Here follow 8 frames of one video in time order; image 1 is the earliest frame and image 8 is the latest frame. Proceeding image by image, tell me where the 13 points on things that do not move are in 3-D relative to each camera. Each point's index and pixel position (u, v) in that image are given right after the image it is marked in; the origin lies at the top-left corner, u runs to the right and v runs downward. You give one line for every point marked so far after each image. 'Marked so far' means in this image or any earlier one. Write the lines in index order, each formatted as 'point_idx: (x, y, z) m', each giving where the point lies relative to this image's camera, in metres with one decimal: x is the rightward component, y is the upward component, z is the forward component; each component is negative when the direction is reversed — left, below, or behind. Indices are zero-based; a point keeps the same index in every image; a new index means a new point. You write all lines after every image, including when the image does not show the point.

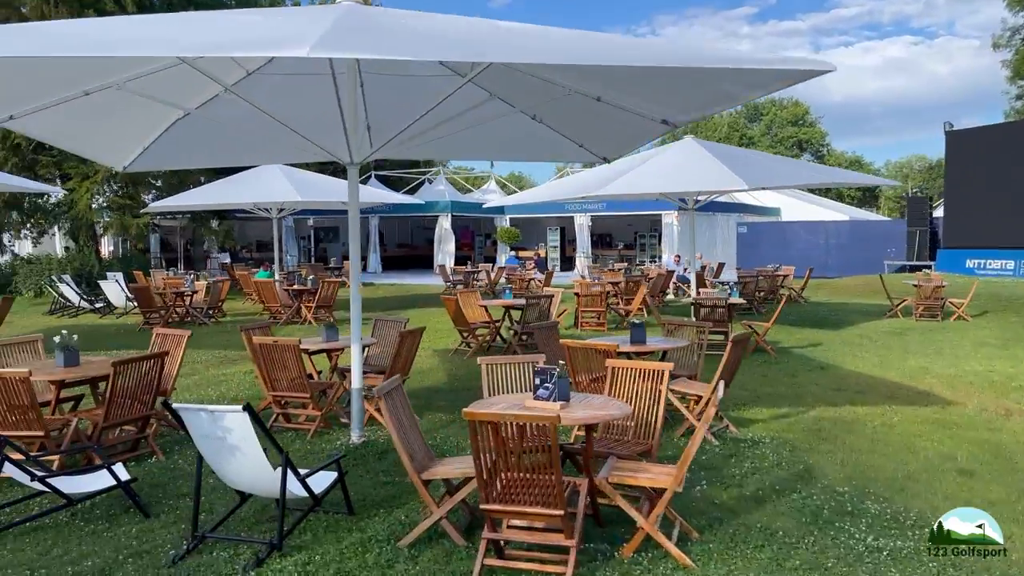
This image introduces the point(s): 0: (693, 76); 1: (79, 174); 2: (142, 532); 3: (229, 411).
0: (+1.0, +1.2, +4.6) m
1: (-10.7, +2.8, +19.9) m
2: (-2.0, -1.3, +4.4) m
3: (-1.4, -0.6, +3.9) m
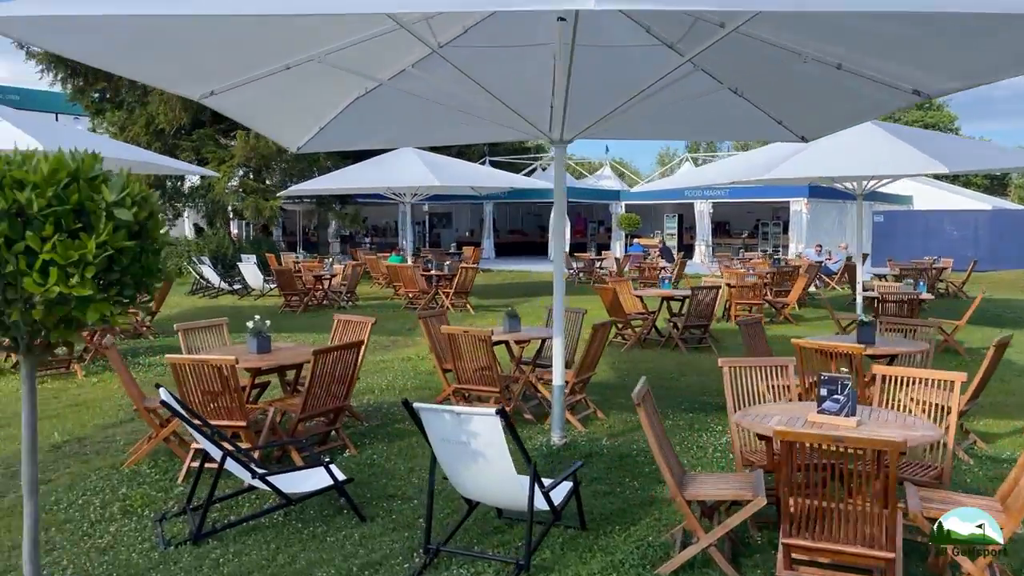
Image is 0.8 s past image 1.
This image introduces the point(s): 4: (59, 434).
0: (+2.3, +1.2, +3.8) m
1: (-7.5, +3.3, +20.4) m
2: (-0.7, -1.3, +4.0) m
3: (-0.2, -0.5, +3.5) m
4: (-3.4, -1.1, +5.9) m
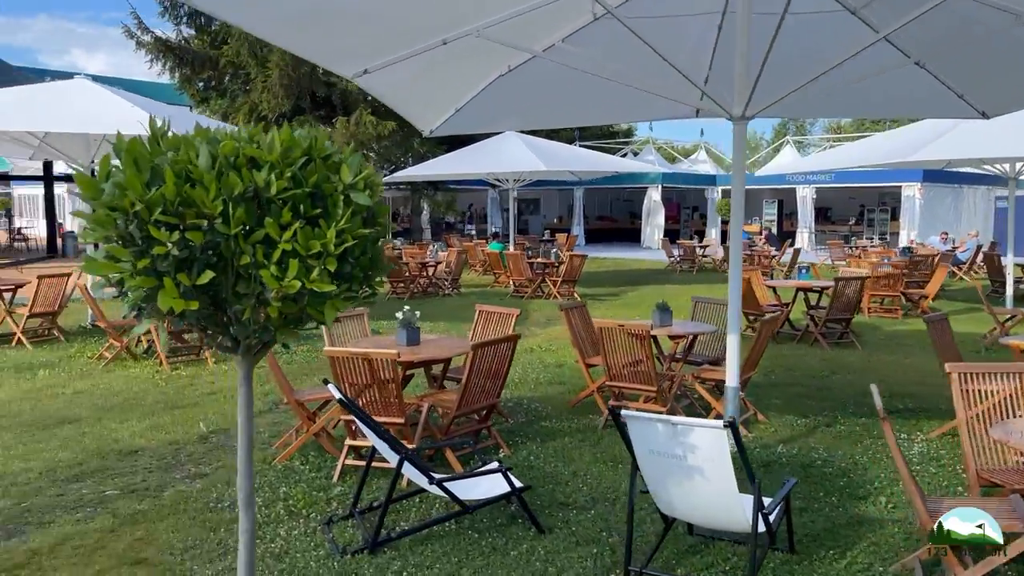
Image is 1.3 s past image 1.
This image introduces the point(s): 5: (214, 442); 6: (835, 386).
0: (+3.2, +1.2, +3.2) m
1: (-5.0, +3.7, +20.5) m
2: (+0.2, -1.2, +3.7) m
3: (+0.7, -0.5, +3.1) m
4: (-2.2, -1.0, +5.8) m
5: (-2.0, -1.1, +5.5) m
6: (+2.9, -0.9, +7.2) m
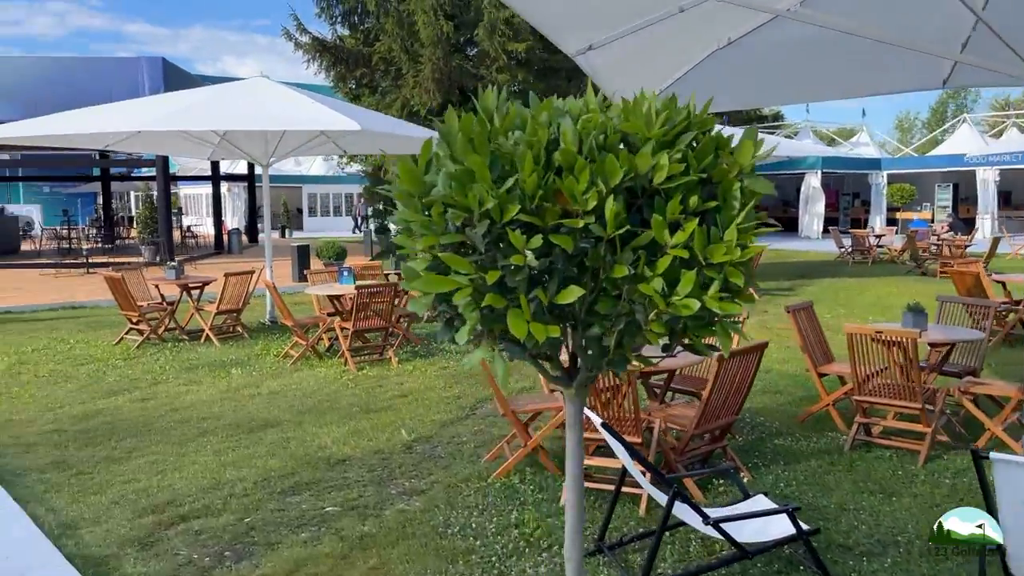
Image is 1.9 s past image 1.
0: (+4.2, +1.2, +2.0) m
1: (-1.2, +3.8, +20.4) m
2: (+1.3, -1.2, +3.0) m
3: (+1.7, -0.5, +2.3) m
4: (-0.7, -1.0, +5.5) m
5: (-0.6, -1.1, +5.1) m
6: (+4.6, -0.9, +6.1) m
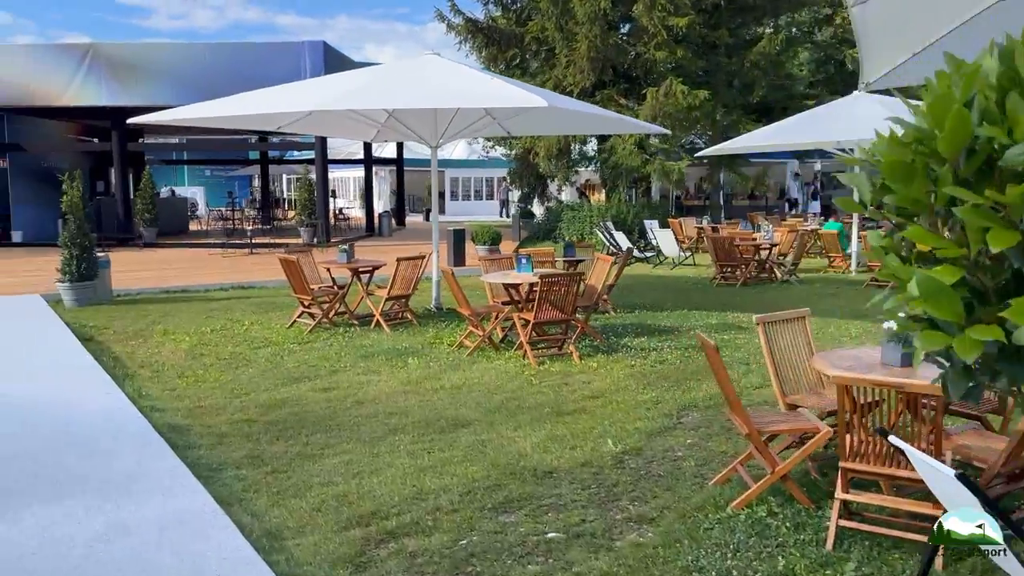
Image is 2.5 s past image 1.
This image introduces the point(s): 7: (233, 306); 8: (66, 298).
0: (+5.0, +1.1, +0.6) m
1: (+2.6, +4.1, +19.6) m
2: (+2.2, -1.3, +2.2) m
3: (+2.6, -0.6, +1.4) m
4: (+0.6, -0.9, +5.0) m
5: (+0.7, -1.0, +4.5) m
6: (+5.9, -0.9, +4.7) m
7: (-3.6, -0.2, +10.3) m
8: (-5.8, -0.1, +10.3) m
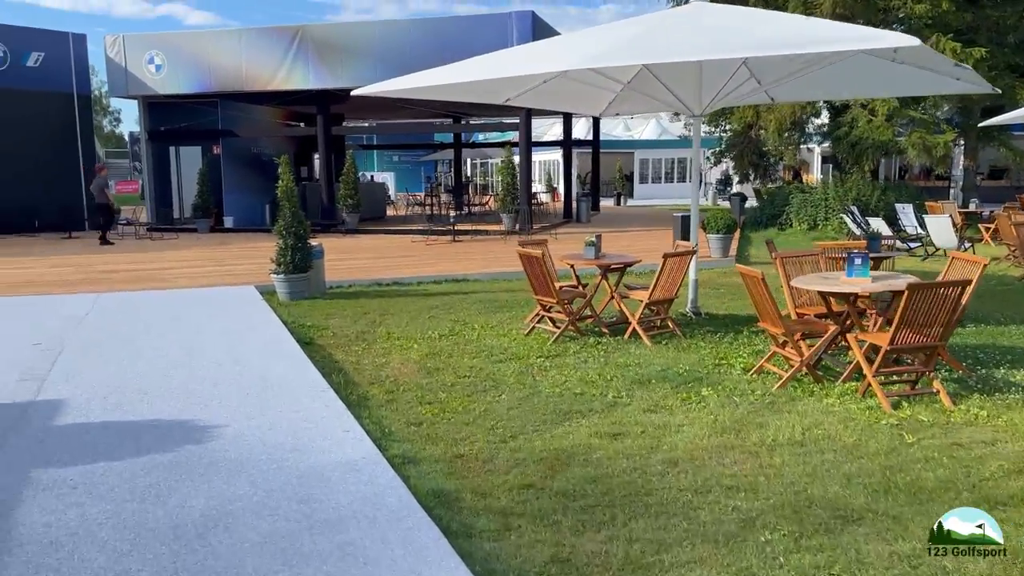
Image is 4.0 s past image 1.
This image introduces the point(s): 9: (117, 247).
0: (+5.8, +0.8, -2.2) m
1: (+7.4, +4.2, +16.8) m
2: (+3.3, -1.5, -0.1) m
3: (+3.5, -0.8, -0.9) m
4: (+2.3, -1.1, +3.0) m
5: (+2.3, -1.2, +2.6) m
6: (+7.5, -1.2, +1.6) m
7: (-0.6, -0.2, +9.0) m
8: (-2.8, 0.0, +9.6) m
9: (-7.3, +0.8, +14.9) m
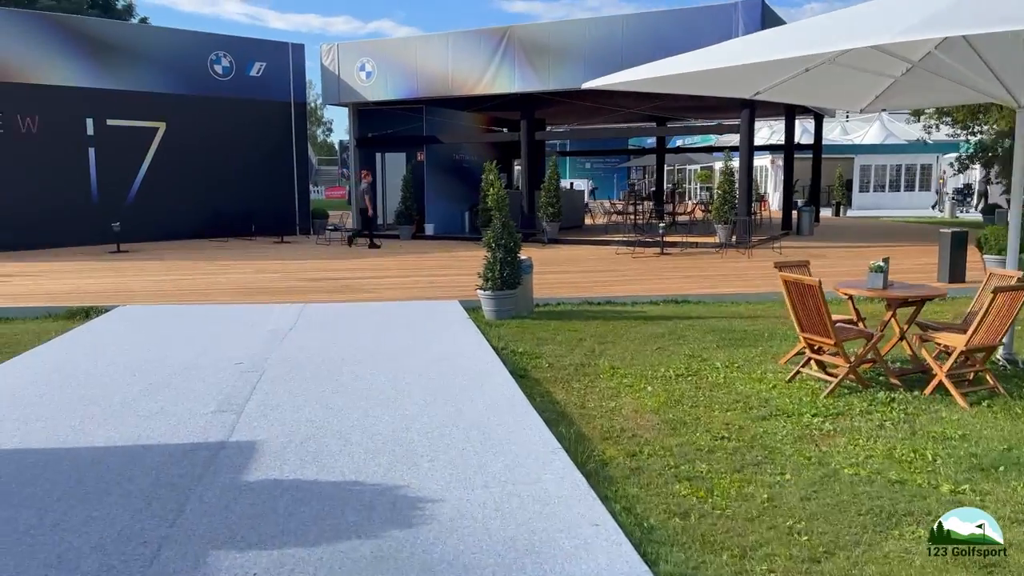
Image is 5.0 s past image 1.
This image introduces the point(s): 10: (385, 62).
0: (+5.4, +0.5, -4.7) m
1: (+11.4, +3.6, +13.5) m
2: (+3.4, -1.8, -2.1) m
3: (+3.4, -1.1, -2.9) m
4: (+3.2, -1.3, +1.1) m
5: (+3.1, -1.4, +0.7) m
6: (+7.9, -1.6, -1.4) m
7: (+1.7, -0.4, +7.7) m
8: (-0.3, -0.2, +8.7) m
9: (-3.5, +0.7, +15.0) m
10: (-2.8, +5.0, +17.7) m
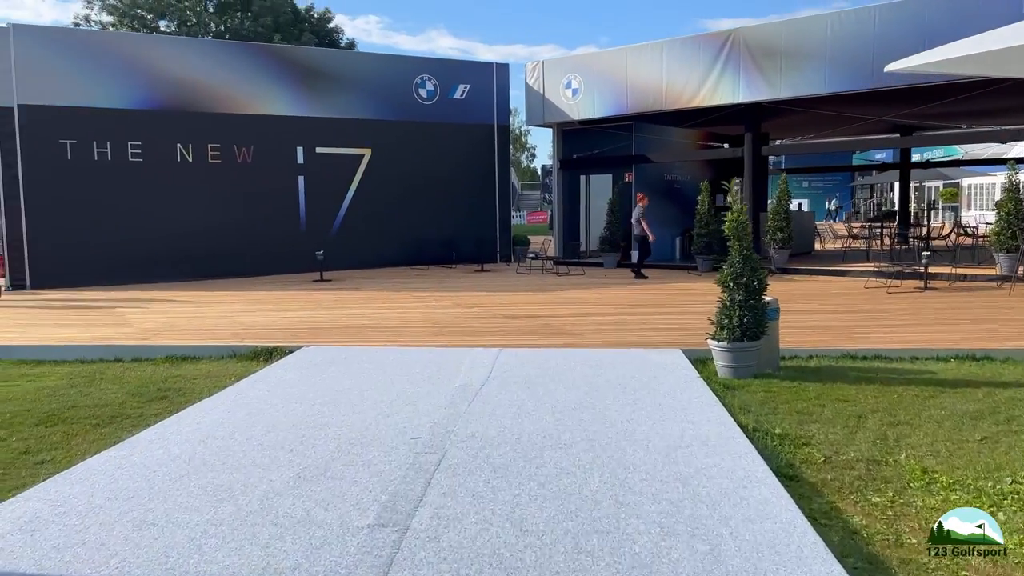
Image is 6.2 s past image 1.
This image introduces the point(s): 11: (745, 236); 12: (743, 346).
0: (+4.1, +0.4, -7.4) m
1: (+14.4, +2.9, +8.8) m
2: (+2.8, -1.9, -4.5) m
3: (+2.6, -1.2, -5.3) m
4: (+3.3, -1.6, -1.3) m
5: (+3.1, -1.7, -1.6) m
6: (+7.2, -1.8, -4.9) m
7: (+3.4, -0.9, +5.5) m
8: (+1.8, -0.7, +6.9) m
9: (+0.2, +0.1, +13.8) m
10: (+1.6, +4.3, +16.4) m
11: (+2.0, +0.4, +6.9) m
12: (+2.0, -0.5, +6.8) m
